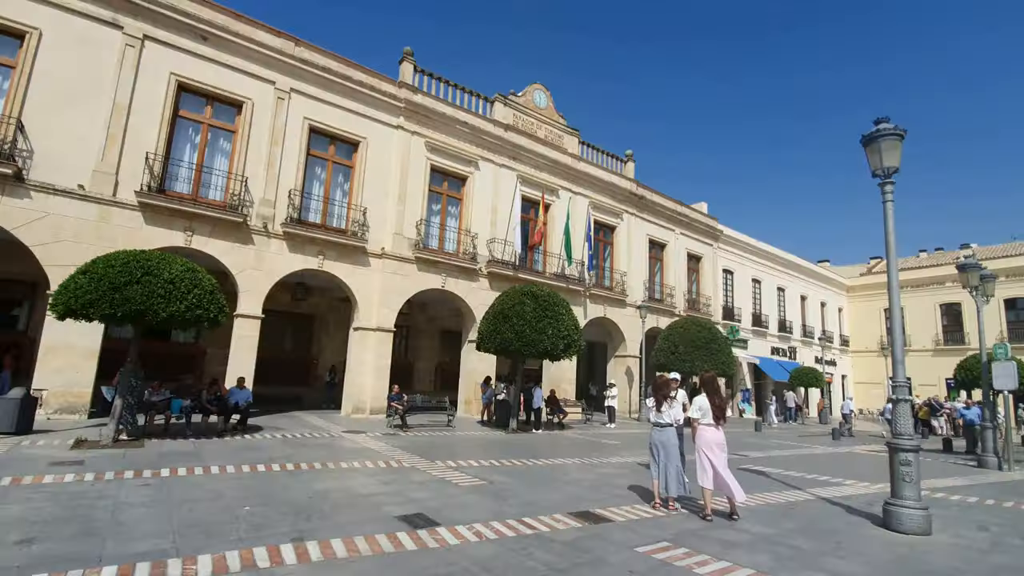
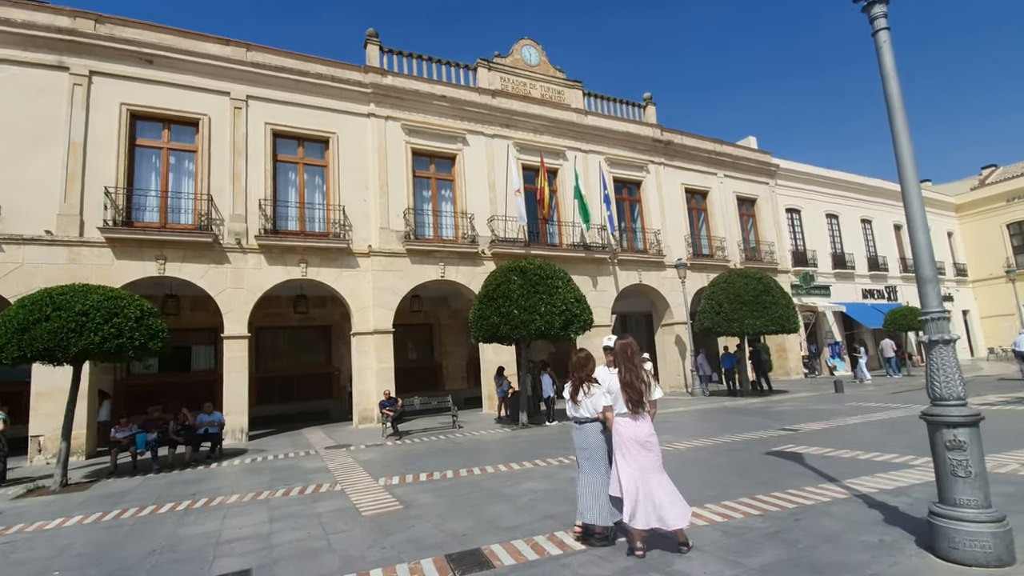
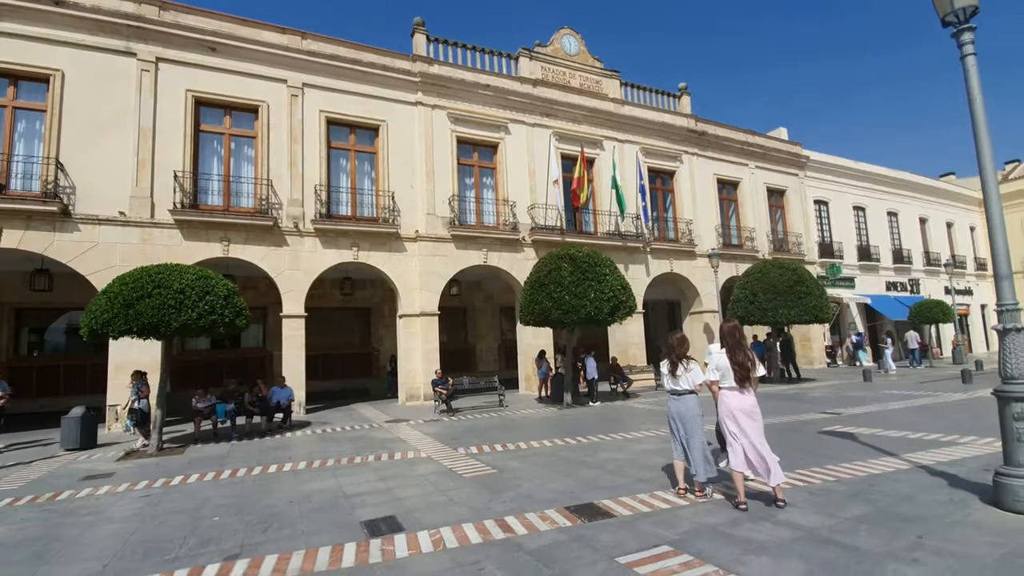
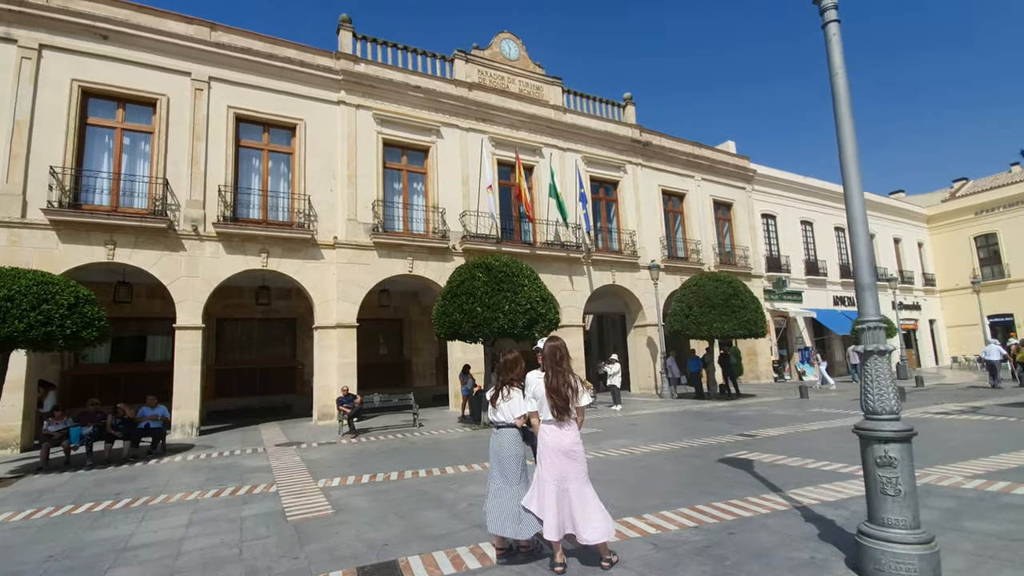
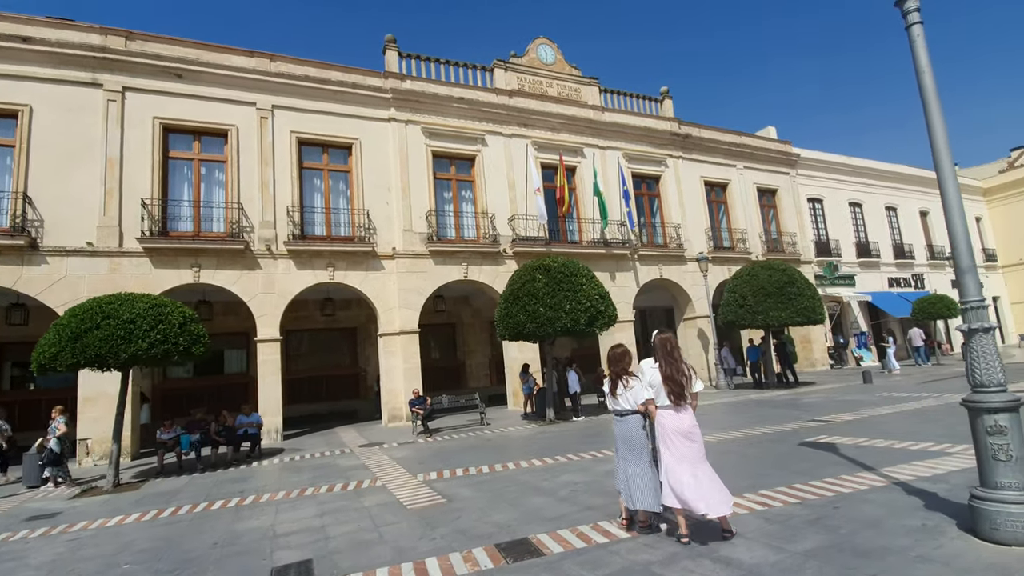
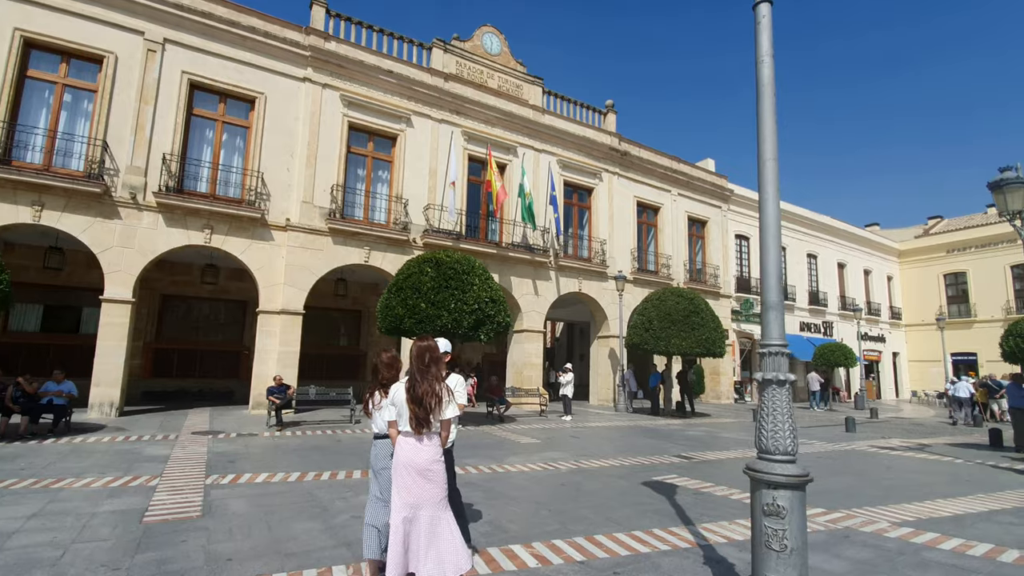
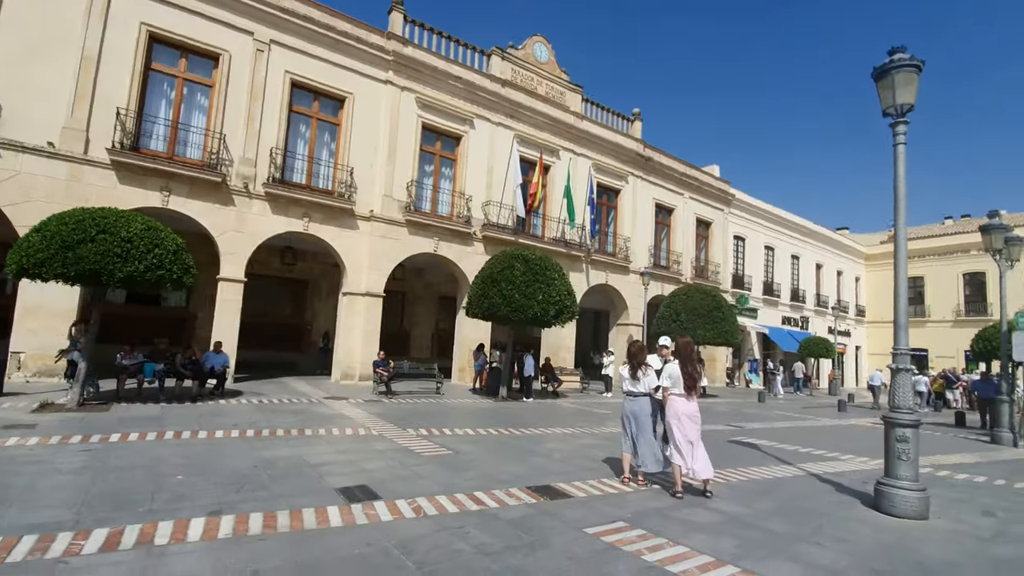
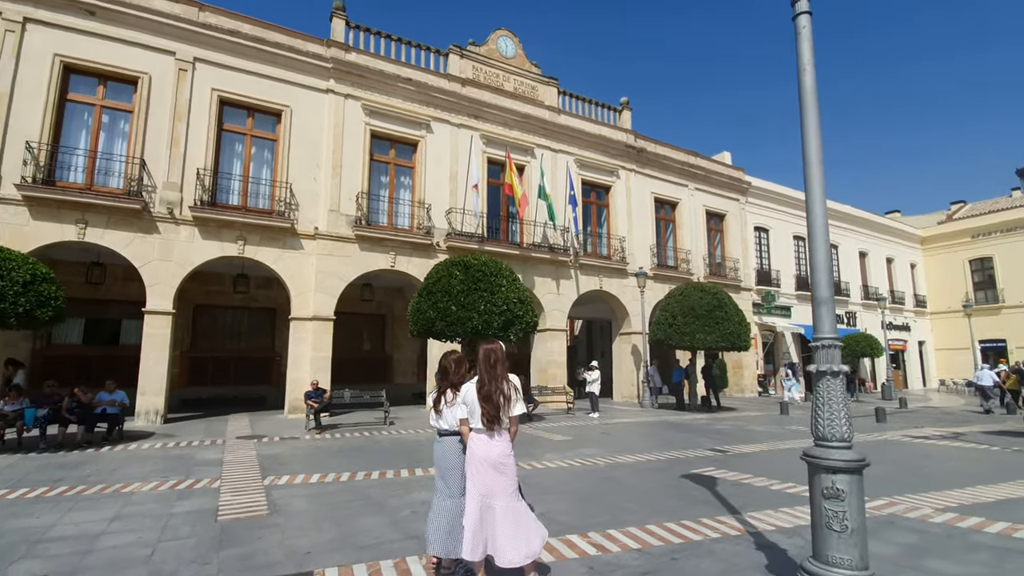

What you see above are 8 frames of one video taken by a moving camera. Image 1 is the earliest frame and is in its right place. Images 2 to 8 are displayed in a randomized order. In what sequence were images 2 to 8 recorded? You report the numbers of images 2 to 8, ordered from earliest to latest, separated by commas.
7, 3, 5, 2, 4, 8, 6
